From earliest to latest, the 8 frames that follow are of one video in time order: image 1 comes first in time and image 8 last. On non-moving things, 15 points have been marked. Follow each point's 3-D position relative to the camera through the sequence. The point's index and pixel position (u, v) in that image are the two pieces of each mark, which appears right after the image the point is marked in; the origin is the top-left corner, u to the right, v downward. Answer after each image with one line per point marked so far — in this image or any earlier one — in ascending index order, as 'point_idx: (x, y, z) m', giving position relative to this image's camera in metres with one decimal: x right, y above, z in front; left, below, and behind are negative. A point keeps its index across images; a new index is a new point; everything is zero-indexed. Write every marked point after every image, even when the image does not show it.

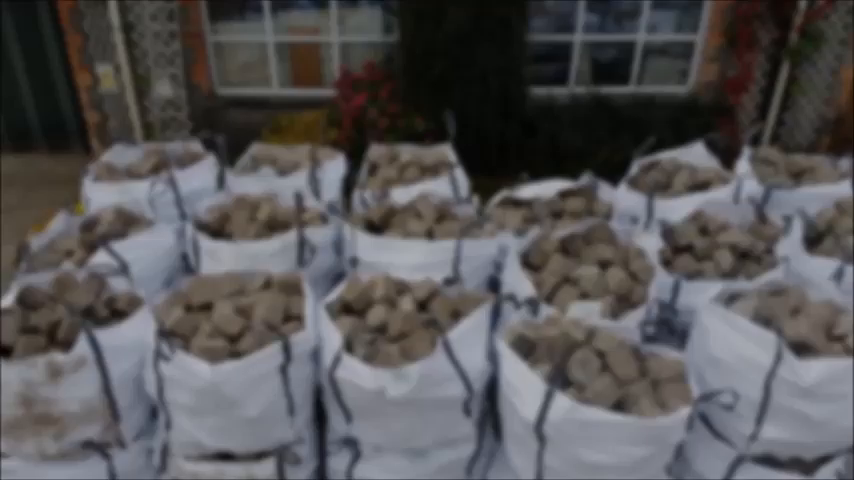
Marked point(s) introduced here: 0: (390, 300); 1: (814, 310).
0: (-0.1, -0.2, +2.8) m
1: (+1.4, -0.3, +2.7) m
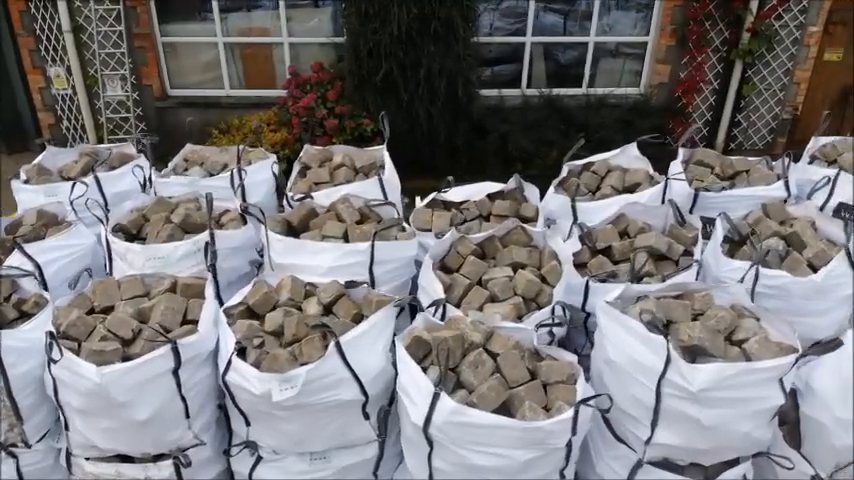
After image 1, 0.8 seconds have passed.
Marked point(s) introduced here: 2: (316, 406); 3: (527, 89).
0: (-0.5, -0.2, +2.8) m
1: (+1.1, -0.3, +2.7) m
2: (-0.4, -0.6, +2.5) m
3: (+0.7, +1.1, +5.3) m
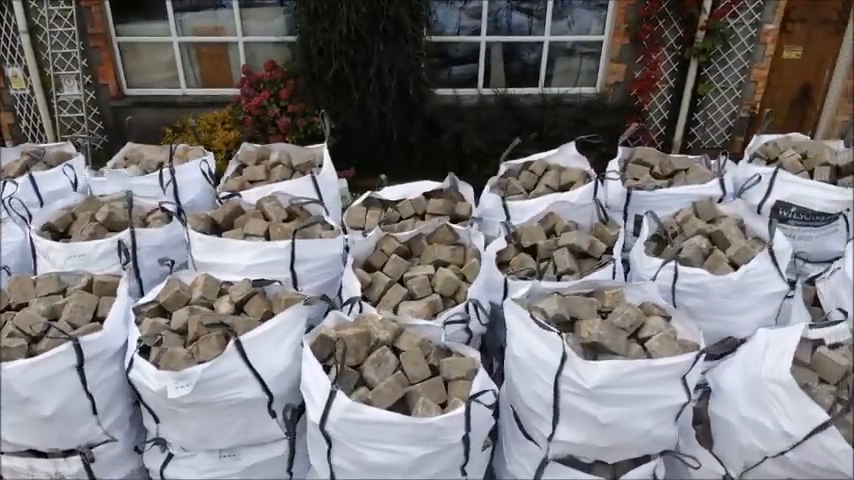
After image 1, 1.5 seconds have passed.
0: (-0.8, -0.2, +2.8) m
1: (+0.7, -0.3, +2.7) m
2: (-0.7, -0.6, +2.5) m
3: (+0.4, +1.1, +5.3) m
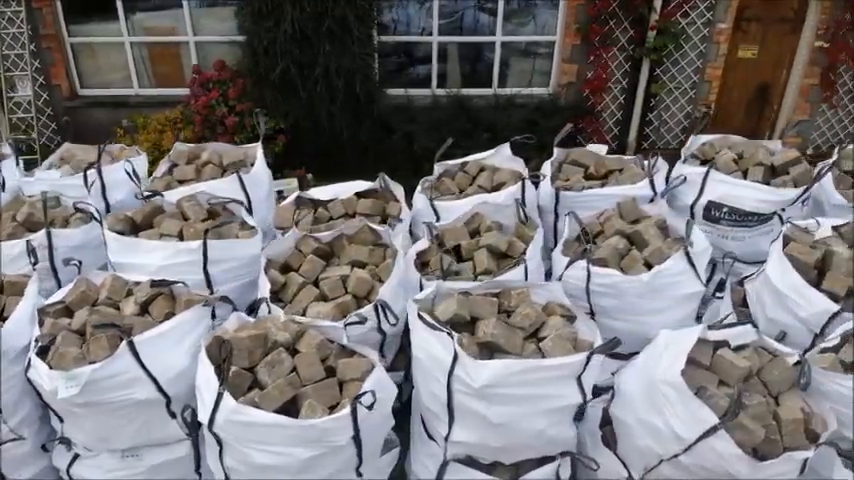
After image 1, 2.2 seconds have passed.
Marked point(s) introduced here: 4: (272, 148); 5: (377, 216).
0: (-1.2, -0.2, +2.8) m
1: (+0.4, -0.3, +2.7) m
2: (-1.1, -0.6, +2.5) m
3: (+0.1, +1.1, +5.3) m
4: (-1.0, +0.6, +4.7) m
5: (-0.2, +0.1, +3.4) m
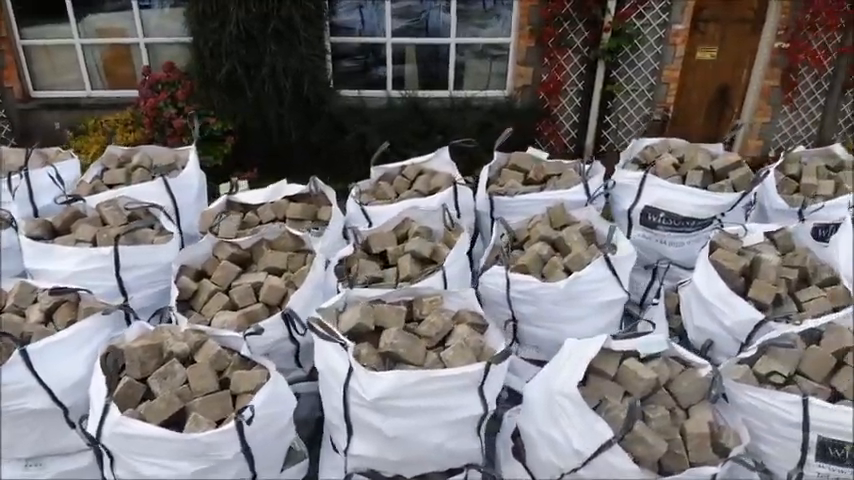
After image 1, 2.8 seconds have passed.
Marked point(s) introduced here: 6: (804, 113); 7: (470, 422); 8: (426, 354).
0: (-1.5, -0.3, +2.8) m
1: (0.0, -0.3, +2.6) m
2: (-1.4, -0.6, +2.5) m
3: (-0.2, +1.0, +5.2) m
4: (-1.3, +0.6, +4.7) m
5: (-0.5, +0.1, +3.4) m
6: (+2.6, +0.9, +5.2) m
7: (+0.1, -0.6, +2.5) m
8: (0.0, -0.4, +2.5) m
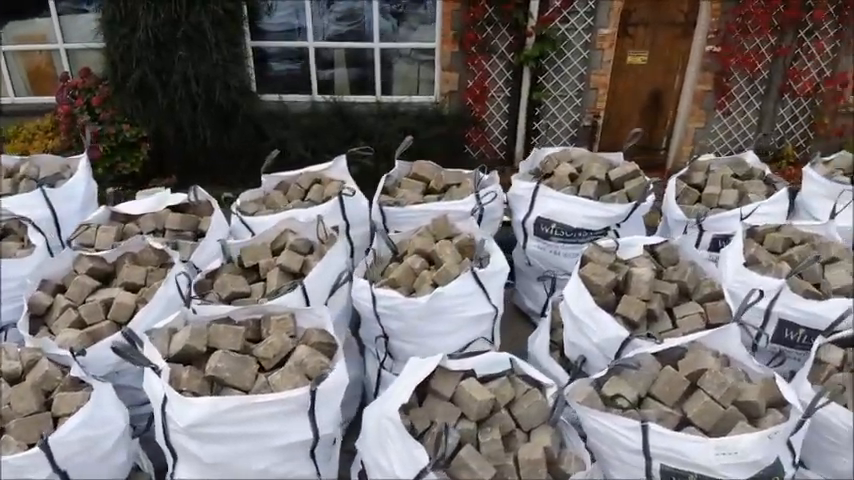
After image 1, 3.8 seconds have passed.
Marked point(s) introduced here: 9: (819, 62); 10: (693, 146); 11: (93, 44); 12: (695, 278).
0: (-2.1, -0.3, +2.7) m
1: (-0.5, -0.3, +2.5) m
2: (-2.0, -0.6, +2.4) m
3: (-0.7, +1.0, +5.2) m
4: (-1.8, +0.5, +4.6) m
5: (-1.1, 0.0, +3.3) m
6: (+2.1, +0.8, +5.1) m
7: (-0.4, -0.7, +2.4) m
8: (-0.6, -0.4, +2.4) m
9: (+2.6, +1.2, +4.9) m
10: (+1.8, +0.6, +5.1) m
11: (-2.2, +1.3, +4.9) m
12: (+1.1, -0.2, +3.0) m
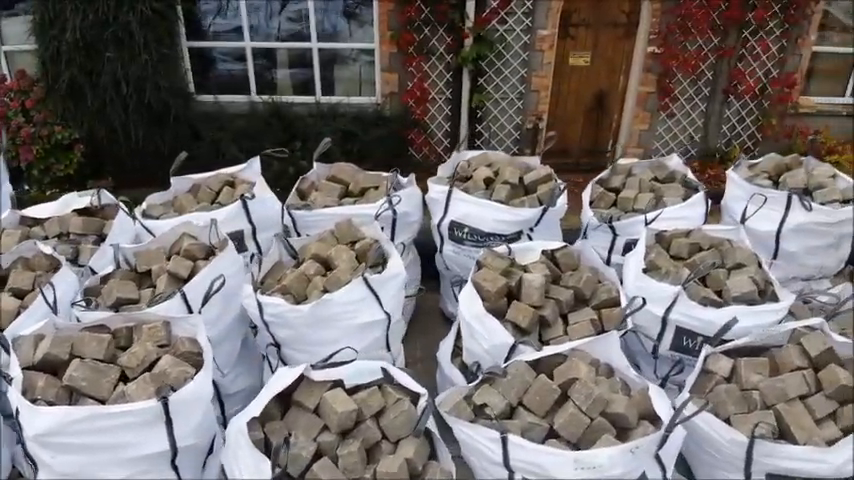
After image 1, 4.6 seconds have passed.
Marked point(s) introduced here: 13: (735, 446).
0: (-2.5, -0.3, +2.7) m
1: (-1.0, -0.4, +2.5) m
2: (-2.4, -0.6, +2.4) m
3: (-1.1, +1.0, +5.1) m
4: (-2.2, +0.5, +4.6) m
5: (-1.5, 0.0, +3.3) m
6: (+1.7, +0.8, +5.0) m
7: (-0.8, -0.7, +2.3) m
8: (-1.0, -0.5, +2.4) m
9: (+2.2, +1.2, +4.9) m
10: (+1.4, +0.6, +5.1) m
11: (-2.6, +1.3, +4.9) m
12: (+0.7, -0.2, +3.0) m
13: (+1.0, -0.6, +2.3) m
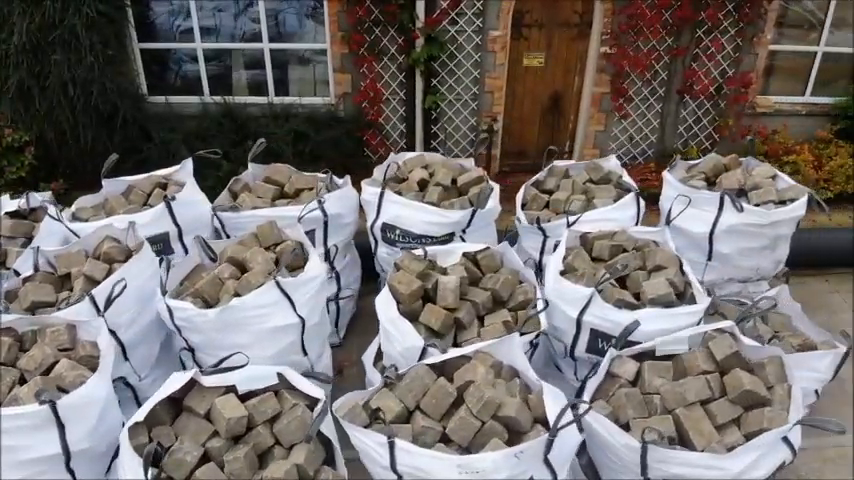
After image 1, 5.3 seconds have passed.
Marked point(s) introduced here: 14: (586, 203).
0: (-2.8, -0.3, +2.7) m
1: (-1.3, -0.4, +2.5) m
2: (-2.7, -0.7, +2.4) m
3: (-1.4, +1.0, +5.1) m
4: (-2.5, +0.5, +4.6) m
5: (-1.8, 0.0, +3.3) m
6: (+1.4, +0.8, +5.0) m
7: (-1.2, -0.7, +2.3) m
8: (-1.3, -0.5, +2.4) m
9: (+1.9, +1.2, +4.8) m
10: (+1.1, +0.6, +5.0) m
11: (-2.9, +1.3, +5.0) m
12: (+0.3, -0.2, +3.0) m
13: (+0.6, -0.7, +2.3) m
14: (+0.7, +0.2, +3.4) m
